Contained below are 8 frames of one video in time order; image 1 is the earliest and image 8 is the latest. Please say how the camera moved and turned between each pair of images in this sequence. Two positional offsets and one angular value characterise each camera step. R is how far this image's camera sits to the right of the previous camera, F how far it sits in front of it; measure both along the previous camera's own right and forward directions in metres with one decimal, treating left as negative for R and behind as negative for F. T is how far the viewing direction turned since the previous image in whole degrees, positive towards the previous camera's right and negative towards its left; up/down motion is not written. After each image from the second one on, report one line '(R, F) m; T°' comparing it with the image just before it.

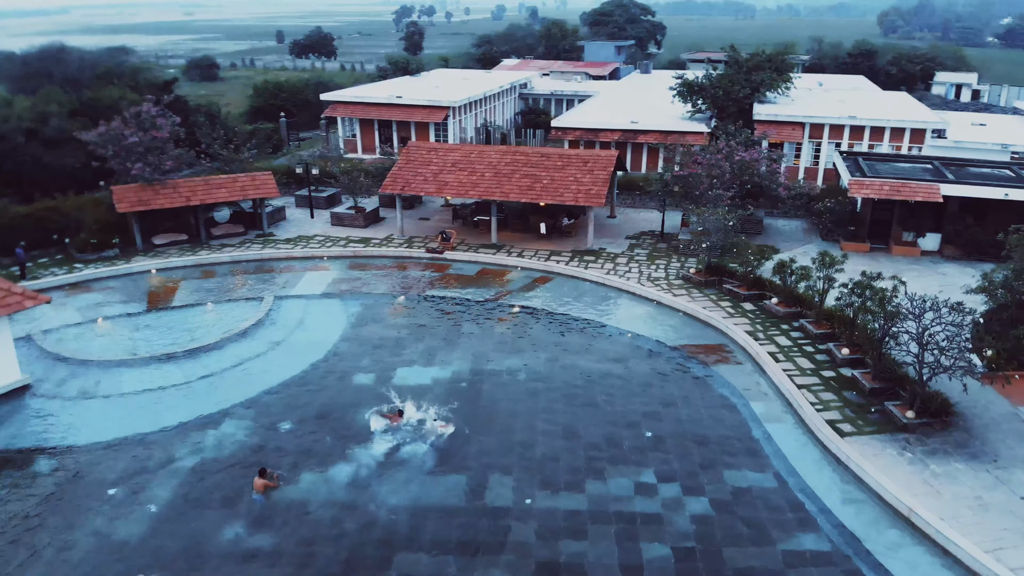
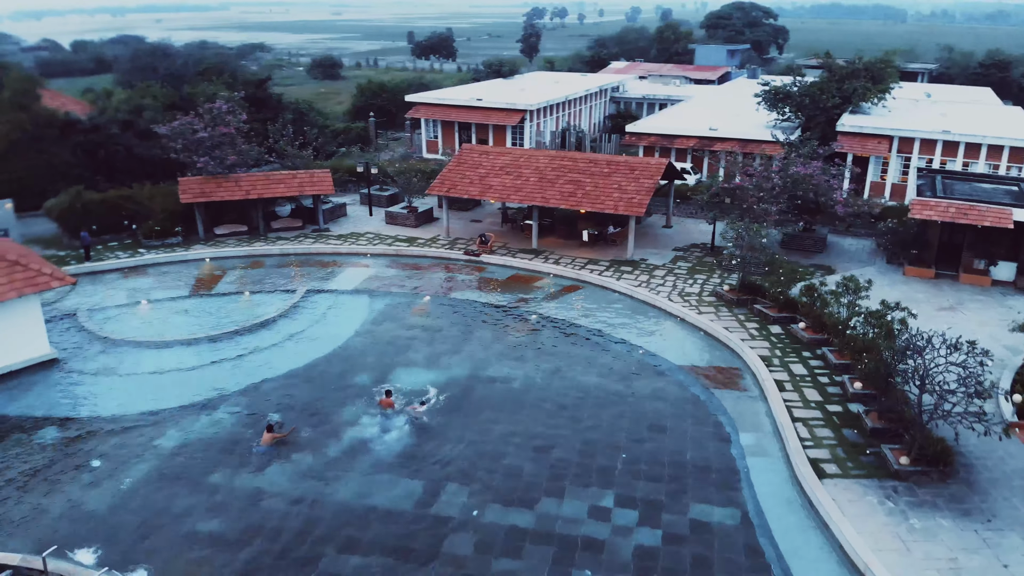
(+2.9, +0.4) m; -9°
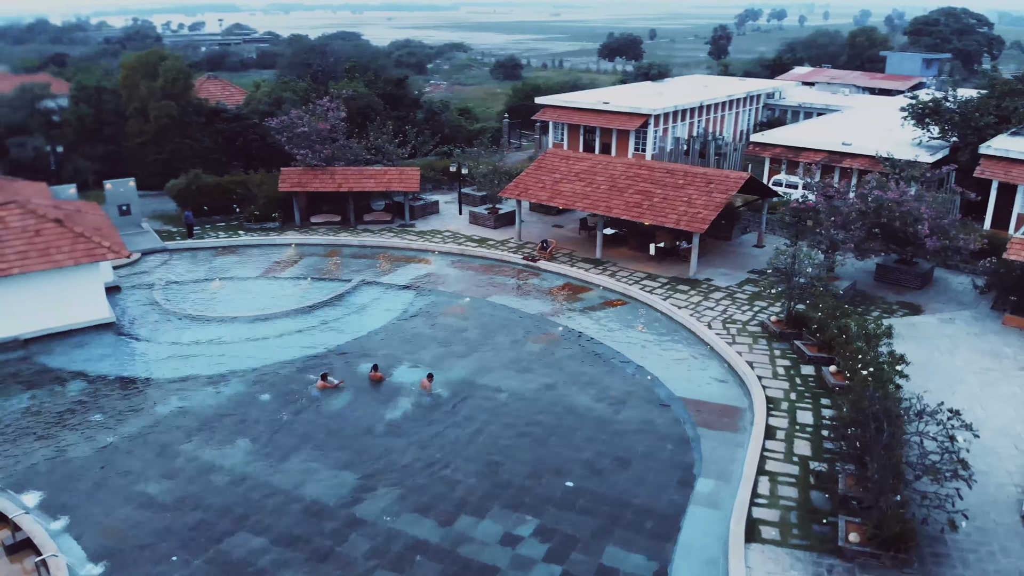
(+4.4, +0.9) m; -15°
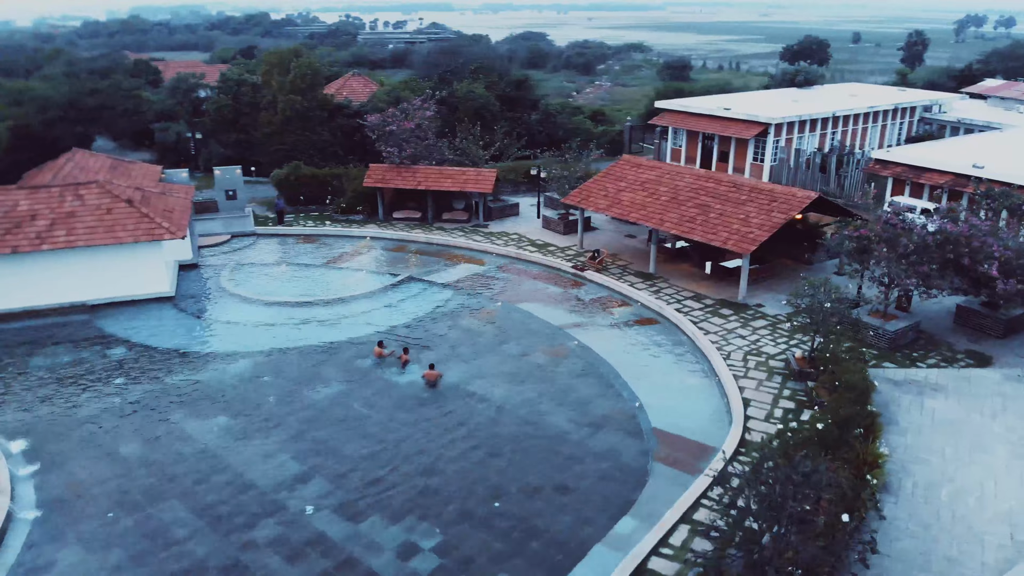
(+4.3, +0.8) m; -14°
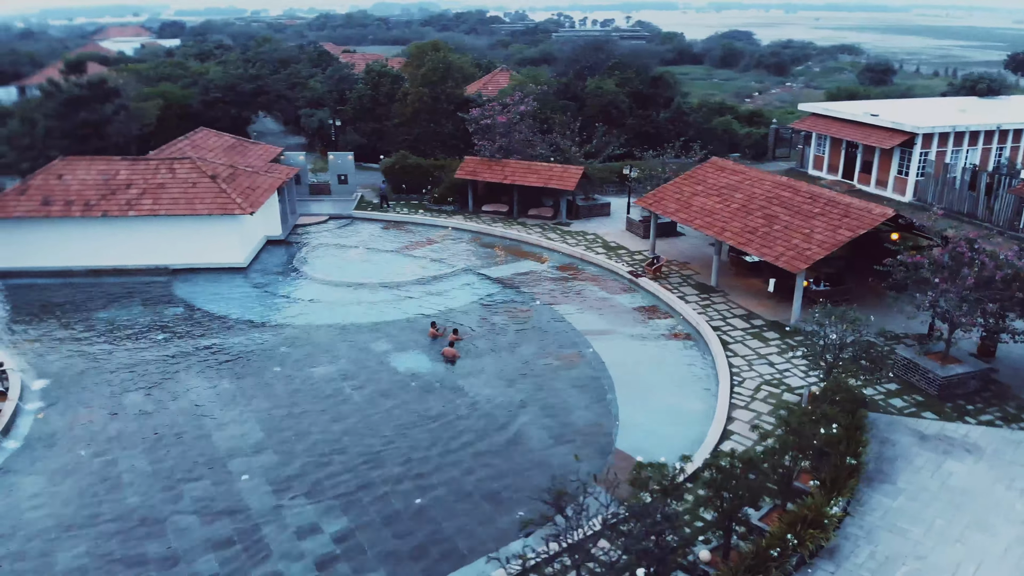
(+4.4, +1.1) m; -15°
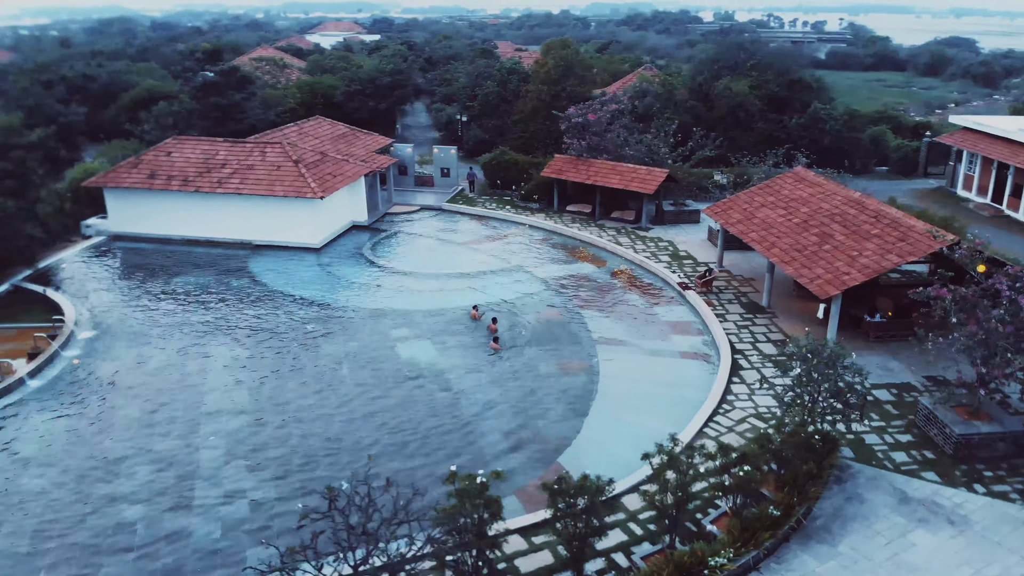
(+4.2, +0.9) m; -14°
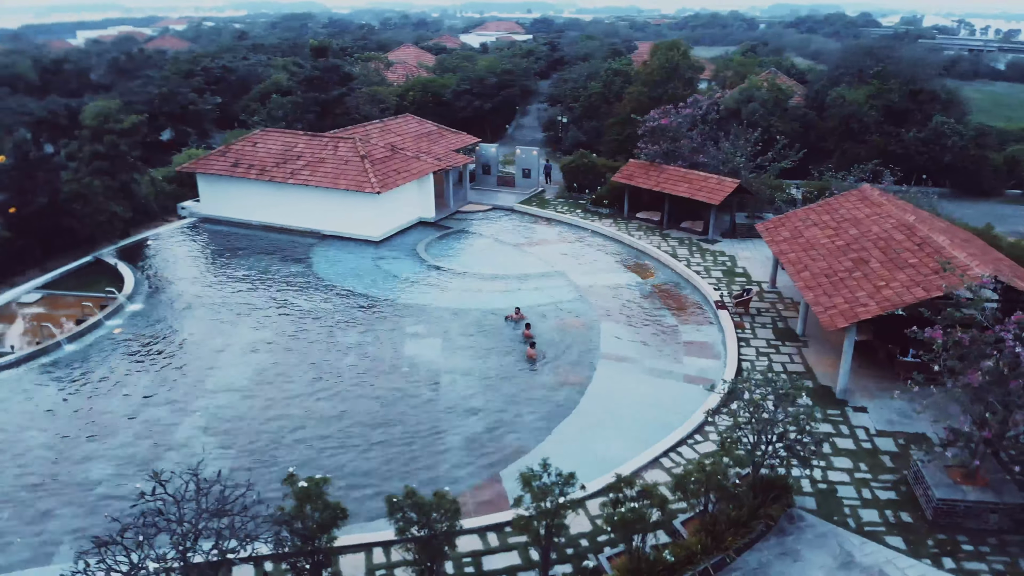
(+3.4, +0.7) m; -12°
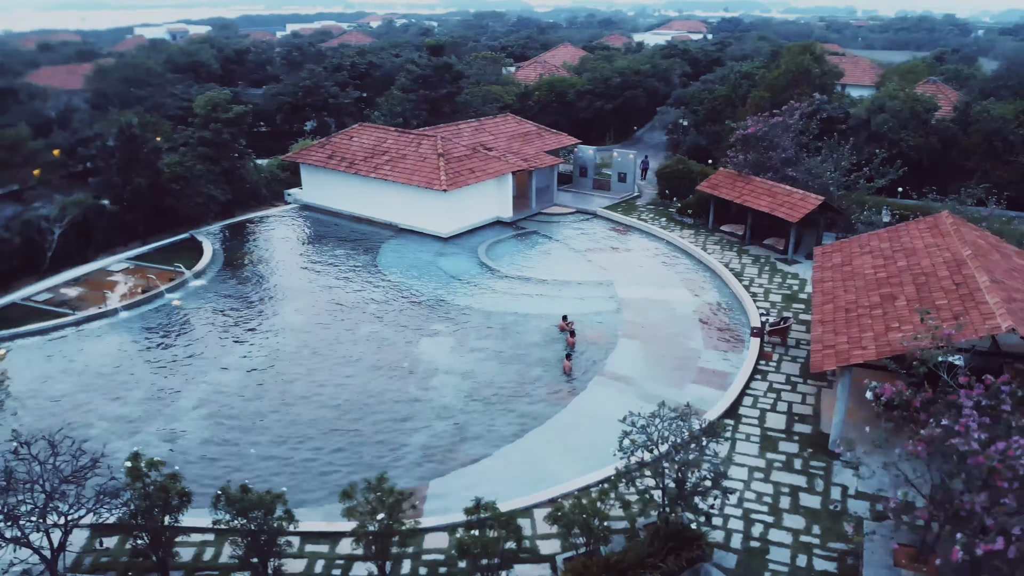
(+3.8, +0.8) m; -13°
